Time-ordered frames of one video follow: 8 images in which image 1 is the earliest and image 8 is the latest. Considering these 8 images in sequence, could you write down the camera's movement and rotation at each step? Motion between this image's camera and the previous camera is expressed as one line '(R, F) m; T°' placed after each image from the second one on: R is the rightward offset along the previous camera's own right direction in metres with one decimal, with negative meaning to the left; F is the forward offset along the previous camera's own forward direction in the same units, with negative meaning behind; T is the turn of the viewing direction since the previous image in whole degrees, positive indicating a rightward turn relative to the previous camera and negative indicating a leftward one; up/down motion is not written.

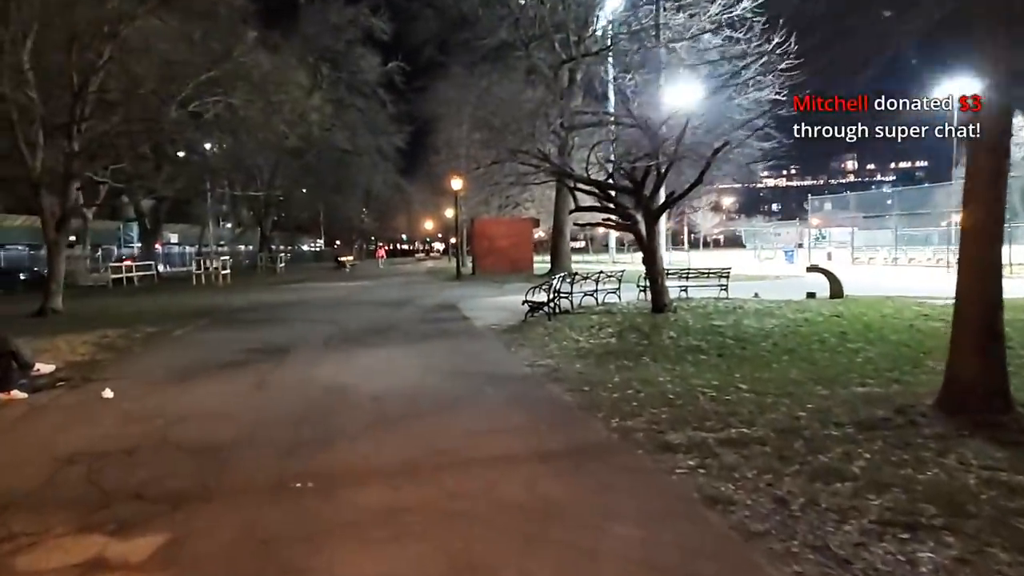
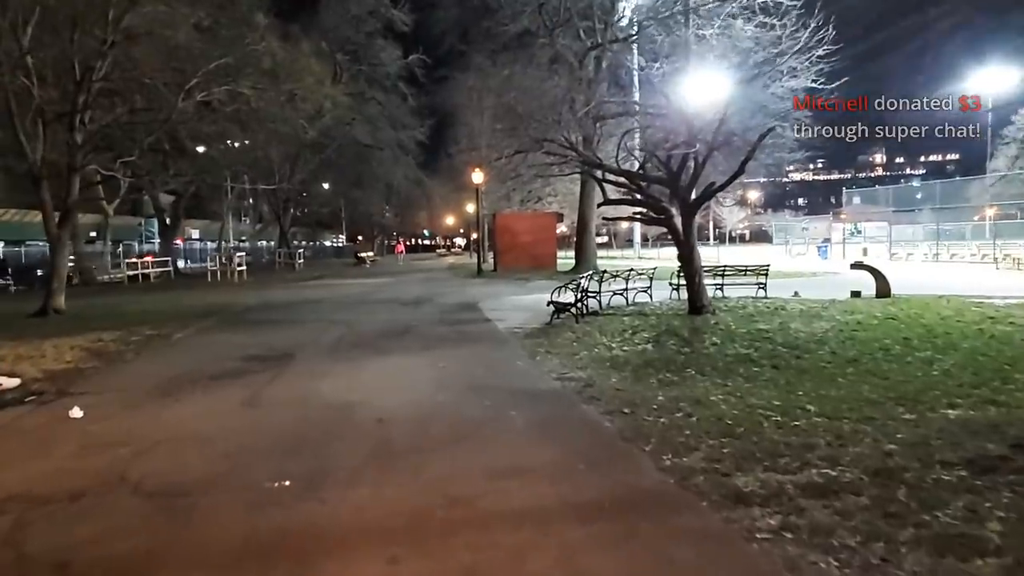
(-0.1, +1.2) m; -2°
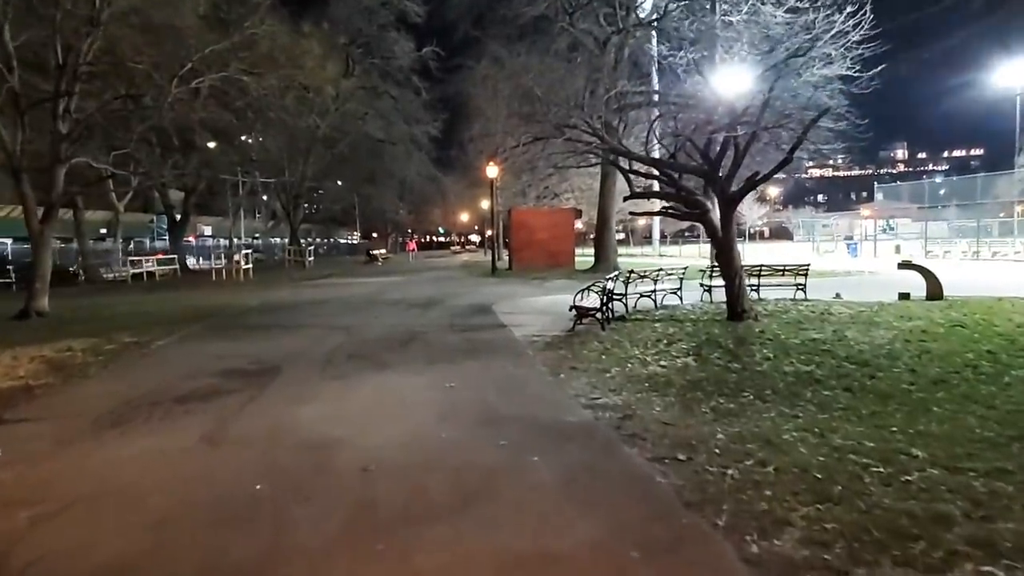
(-0.1, +1.6) m; -1°
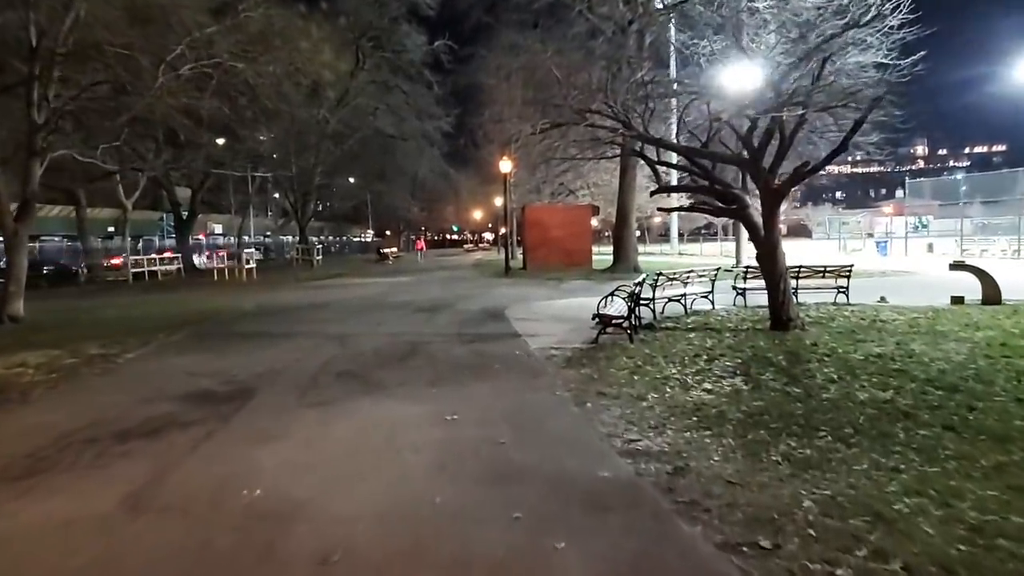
(0.0, +1.6) m; -1°
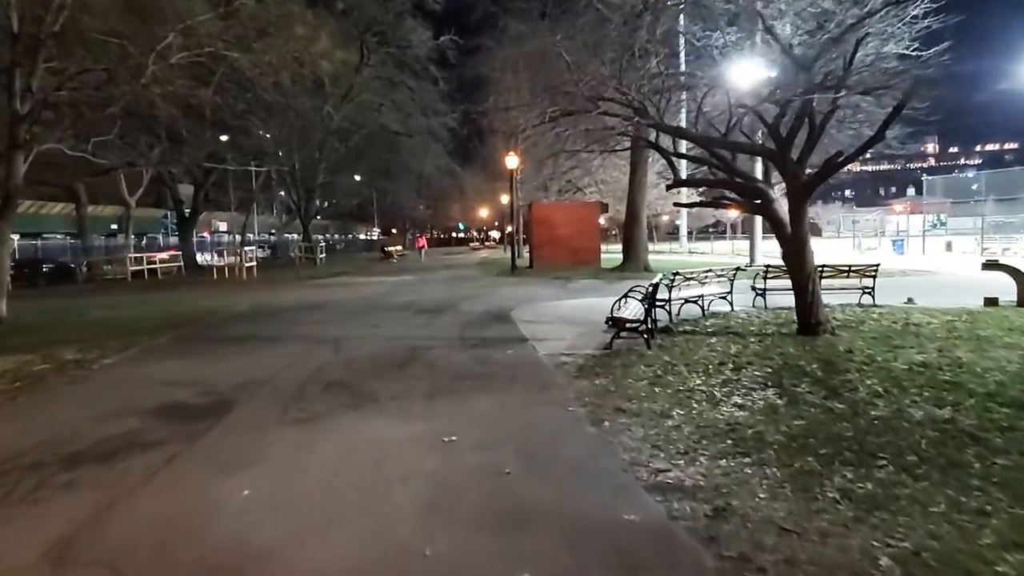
(0.0, +0.9) m; 0°
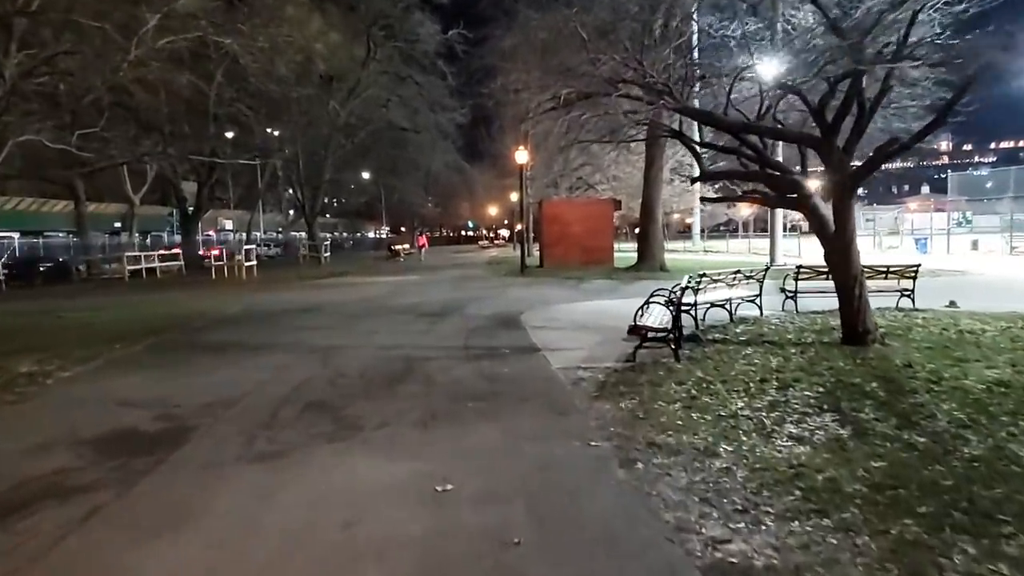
(0.0, +1.3) m; -1°
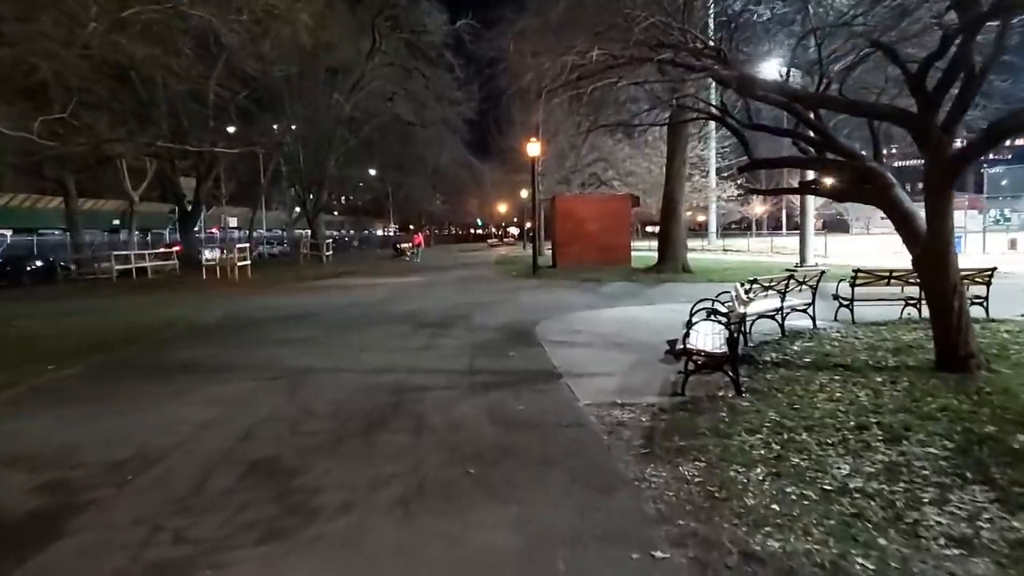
(-0.1, +2.1) m; -1°
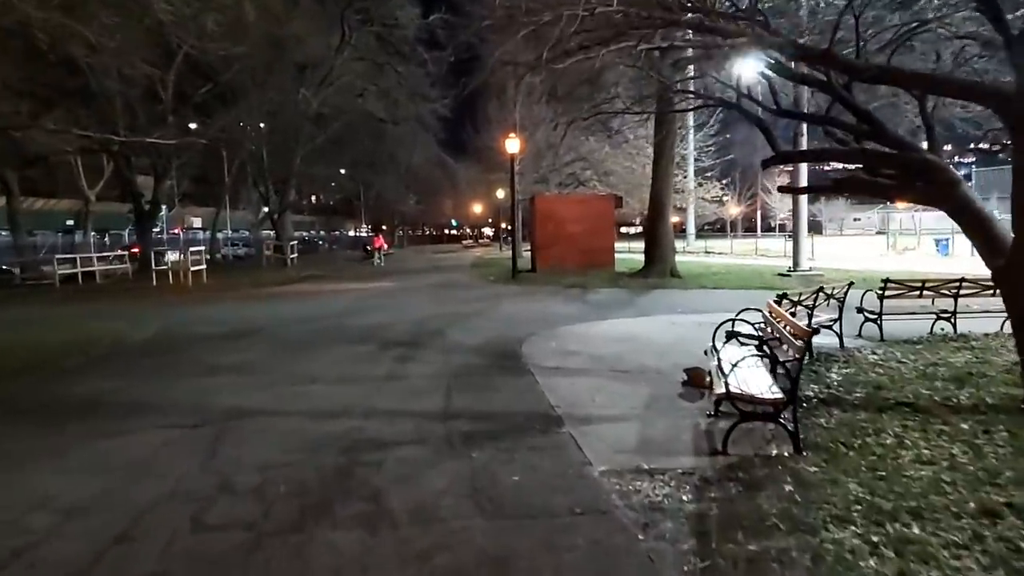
(-0.1, +1.9) m; +2°
